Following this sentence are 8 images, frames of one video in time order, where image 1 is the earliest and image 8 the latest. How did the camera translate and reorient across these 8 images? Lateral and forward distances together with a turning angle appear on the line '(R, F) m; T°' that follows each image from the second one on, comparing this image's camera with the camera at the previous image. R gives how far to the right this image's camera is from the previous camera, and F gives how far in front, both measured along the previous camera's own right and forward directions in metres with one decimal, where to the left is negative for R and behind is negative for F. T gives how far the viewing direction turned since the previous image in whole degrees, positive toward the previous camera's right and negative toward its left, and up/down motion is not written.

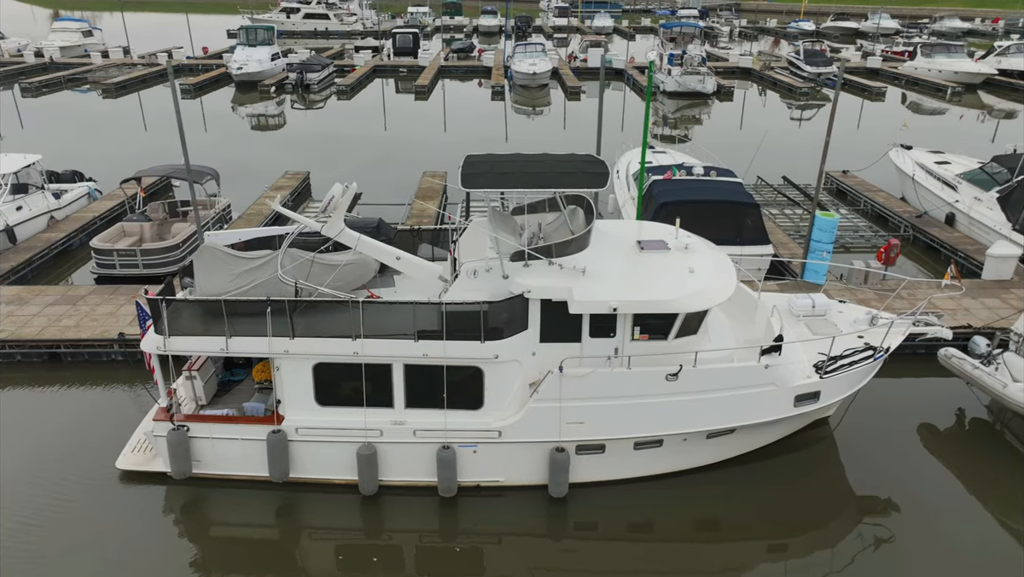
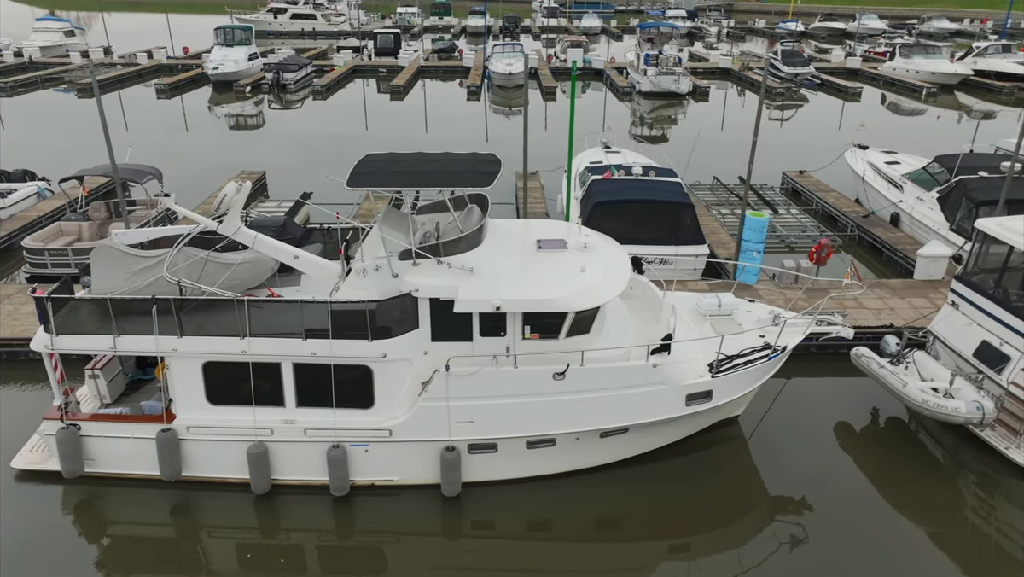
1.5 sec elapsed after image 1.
(+1.2, 0.0) m; 0°
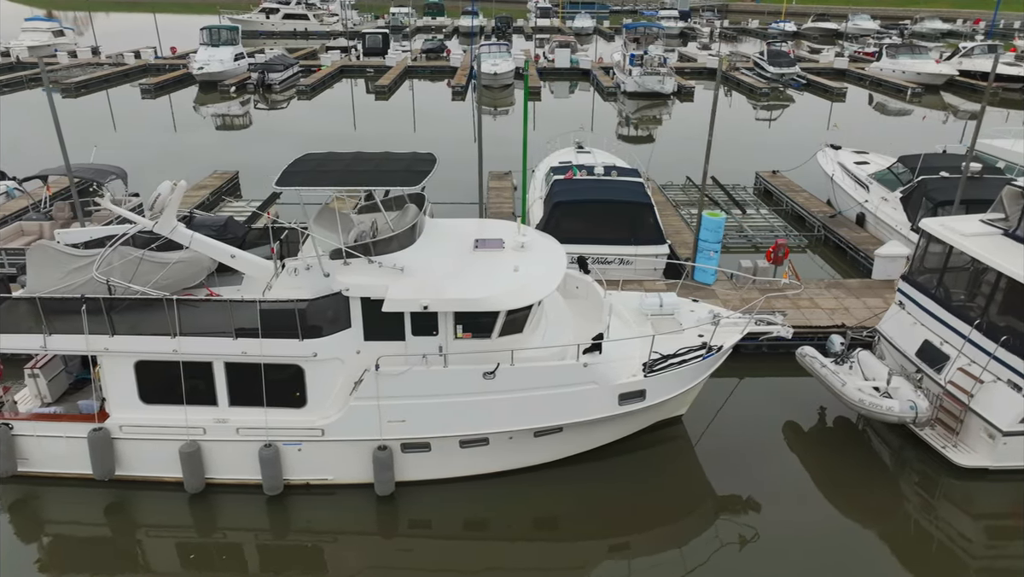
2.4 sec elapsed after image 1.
(+0.7, 0.0) m; 0°
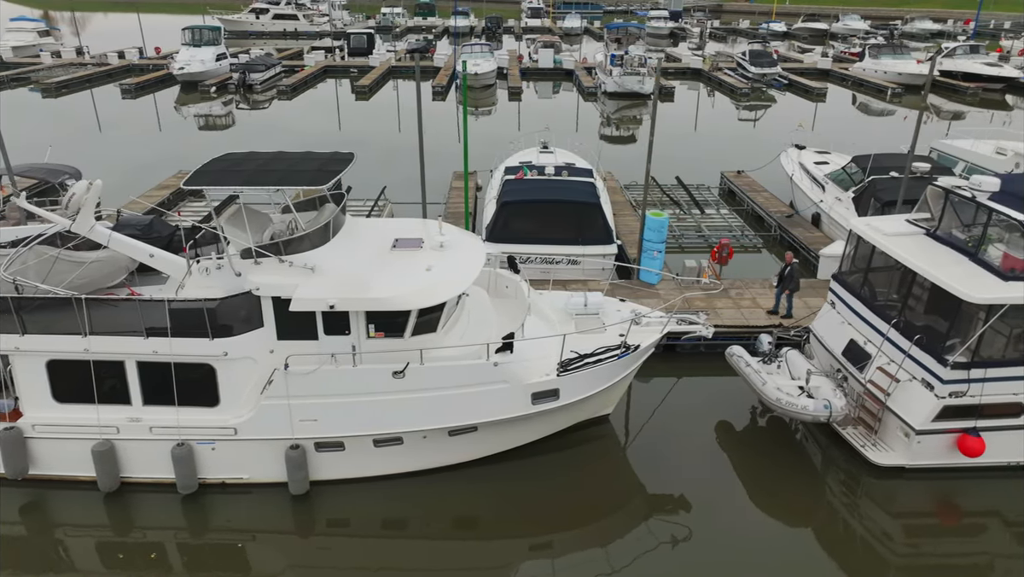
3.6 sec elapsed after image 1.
(+0.9, 0.0) m; 0°
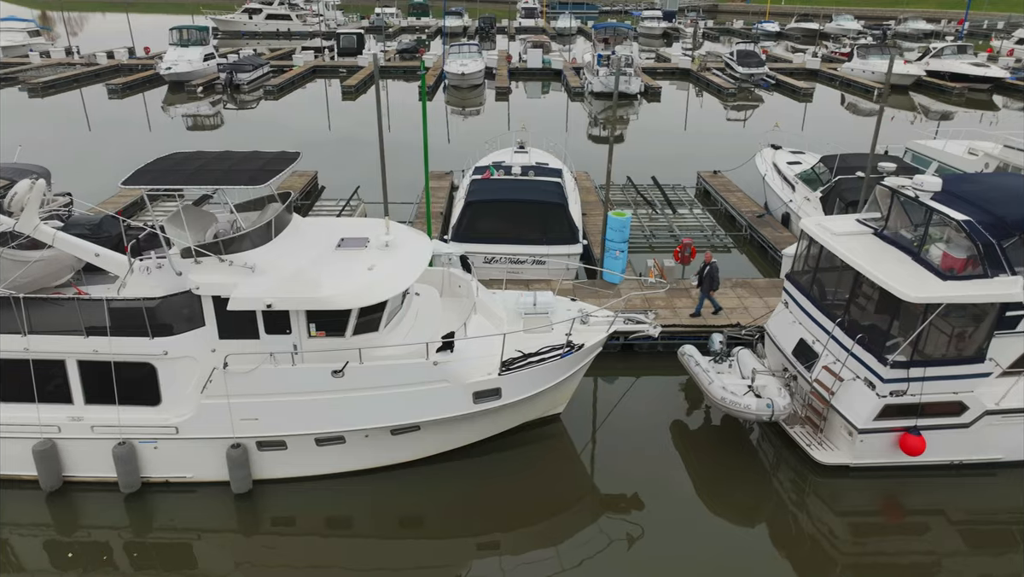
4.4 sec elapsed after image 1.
(+0.6, 0.0) m; 0°
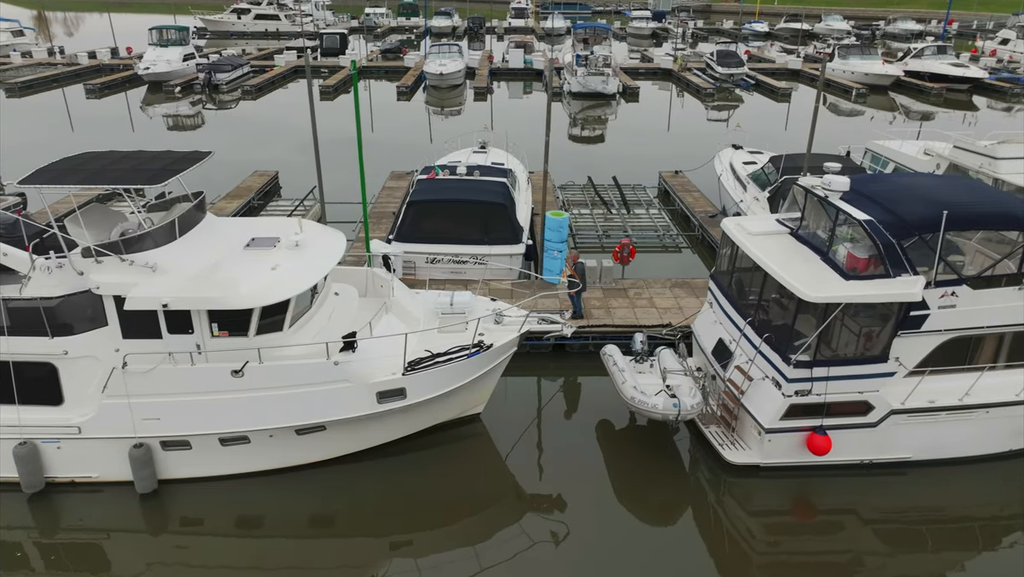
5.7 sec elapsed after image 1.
(+1.0, 0.0) m; 0°
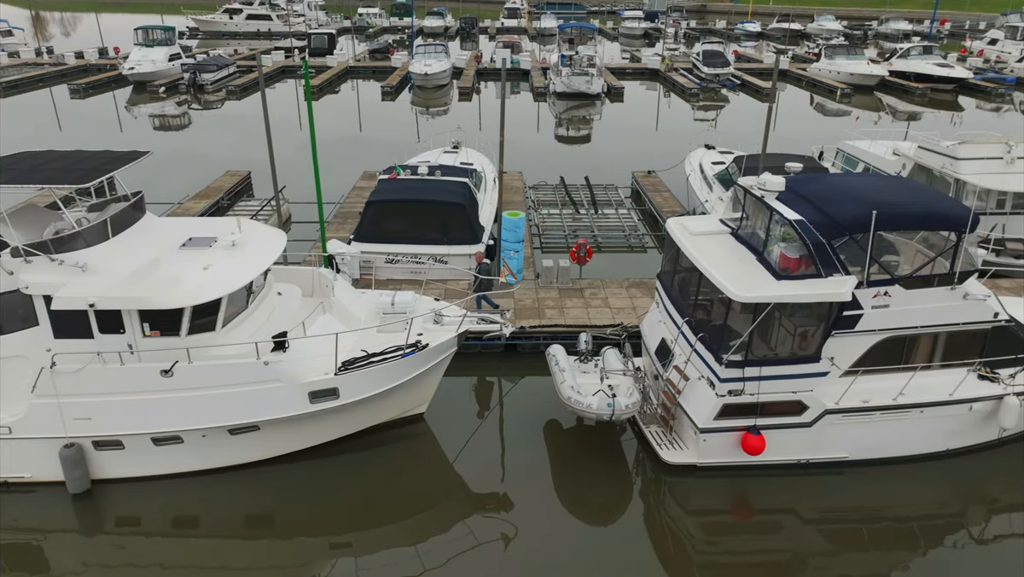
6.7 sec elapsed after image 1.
(+0.7, 0.0) m; 0°
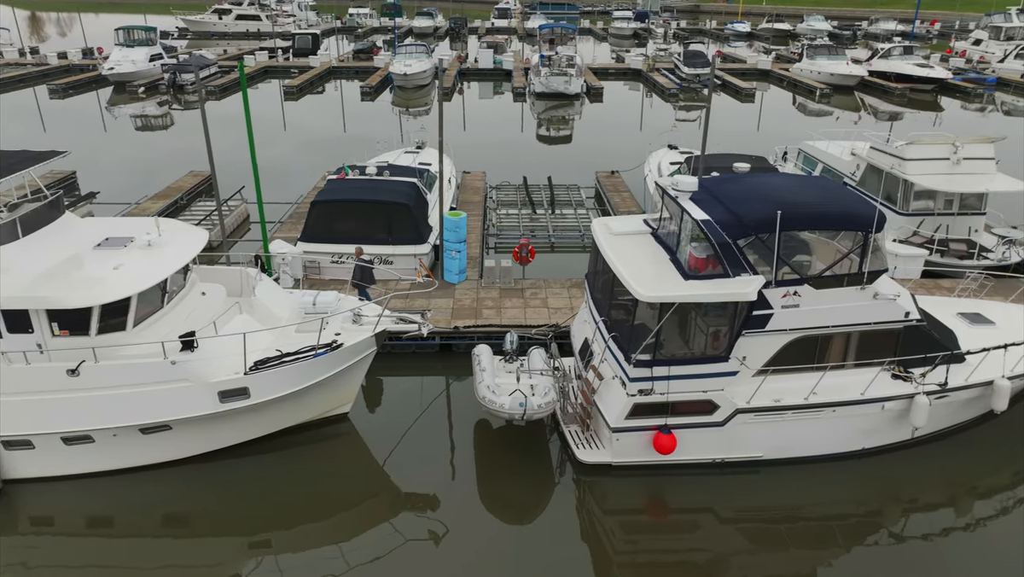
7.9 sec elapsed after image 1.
(+1.0, 0.0) m; 0°
